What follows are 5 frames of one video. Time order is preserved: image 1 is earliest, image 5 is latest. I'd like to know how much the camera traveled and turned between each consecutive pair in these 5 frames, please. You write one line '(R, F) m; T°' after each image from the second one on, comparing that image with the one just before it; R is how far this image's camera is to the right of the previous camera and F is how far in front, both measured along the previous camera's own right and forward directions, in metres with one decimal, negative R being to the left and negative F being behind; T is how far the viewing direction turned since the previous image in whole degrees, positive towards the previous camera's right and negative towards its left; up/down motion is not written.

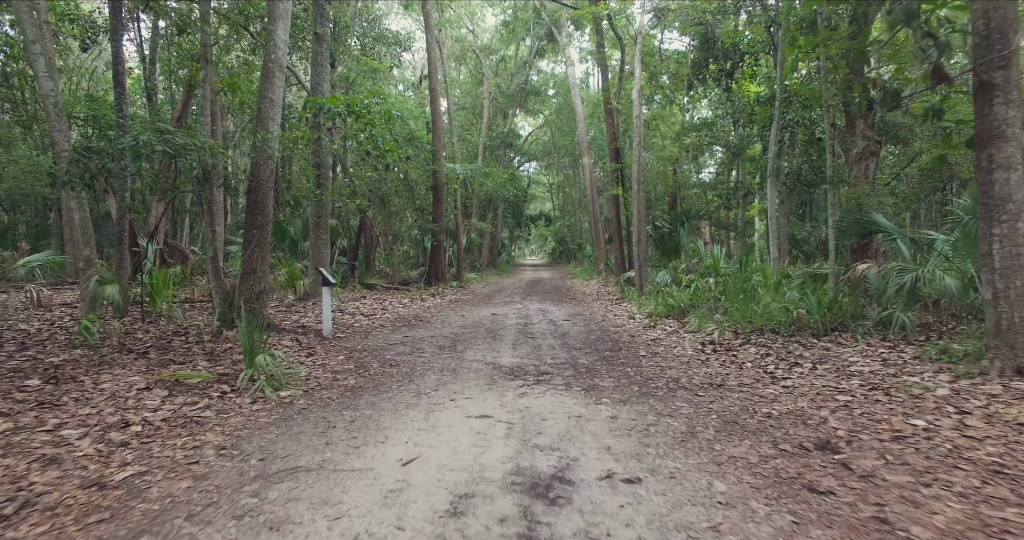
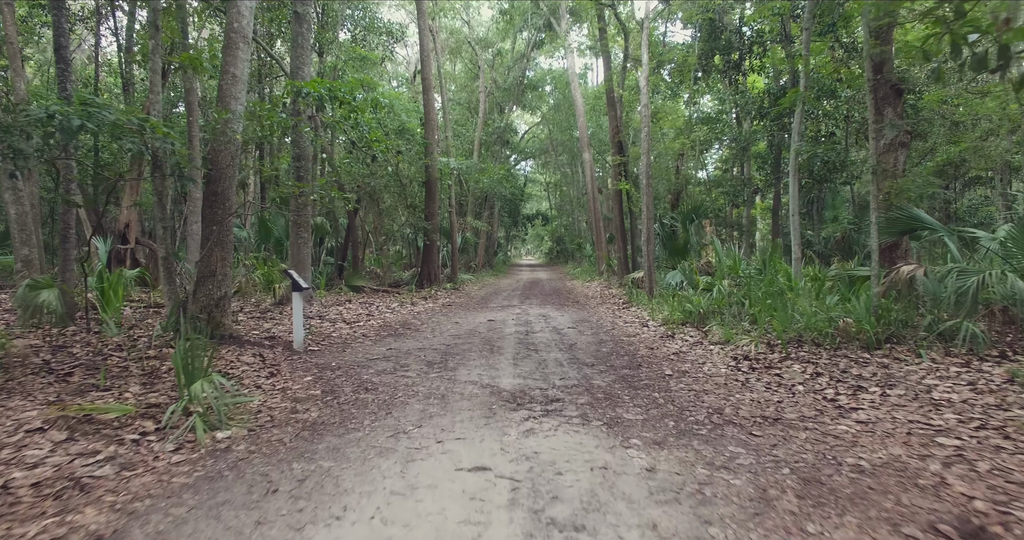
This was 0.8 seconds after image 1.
(0.0, +0.9) m; 0°
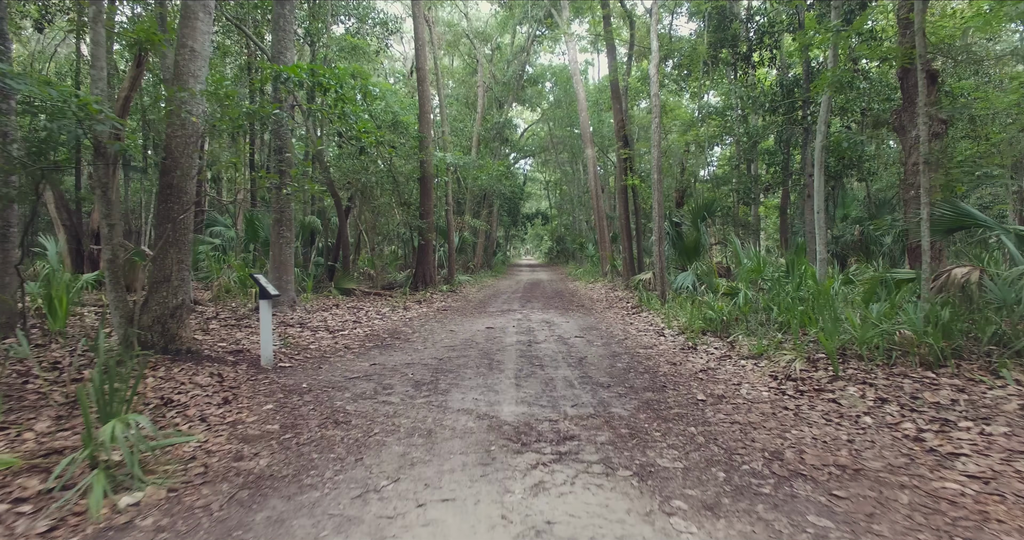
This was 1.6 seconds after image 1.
(0.0, +0.8) m; 0°
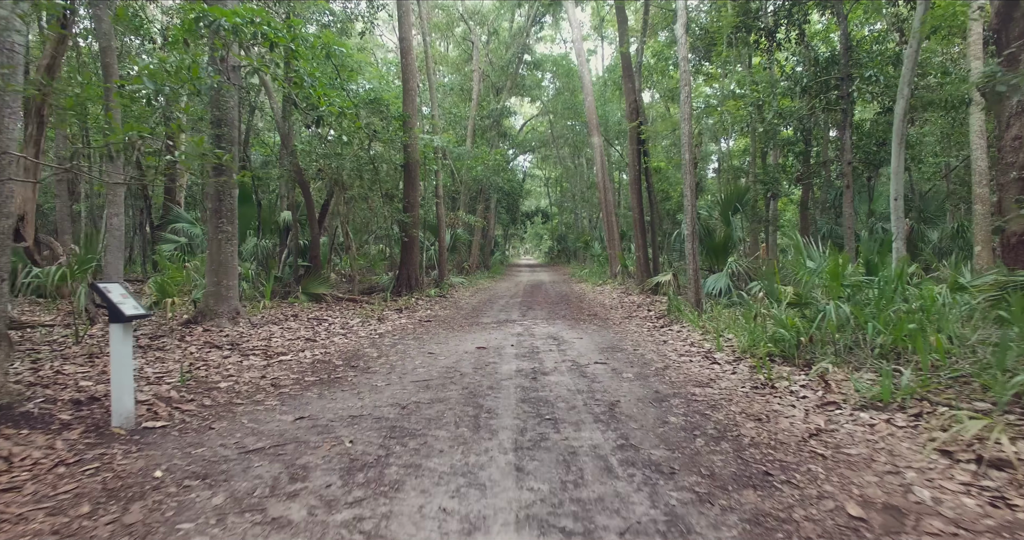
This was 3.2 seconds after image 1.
(0.0, +1.9) m; 0°
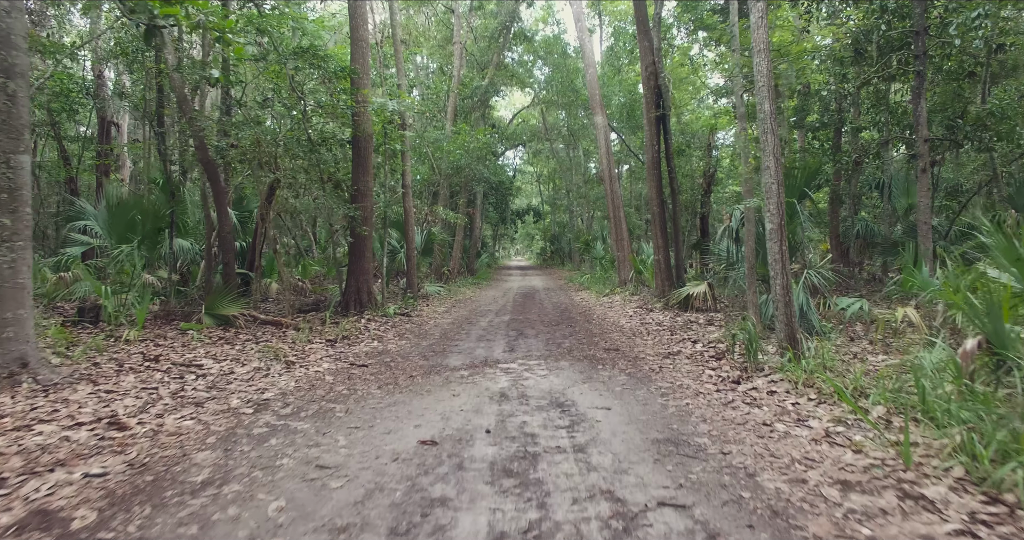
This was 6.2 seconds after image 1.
(+0.1, +3.1) m; +1°
